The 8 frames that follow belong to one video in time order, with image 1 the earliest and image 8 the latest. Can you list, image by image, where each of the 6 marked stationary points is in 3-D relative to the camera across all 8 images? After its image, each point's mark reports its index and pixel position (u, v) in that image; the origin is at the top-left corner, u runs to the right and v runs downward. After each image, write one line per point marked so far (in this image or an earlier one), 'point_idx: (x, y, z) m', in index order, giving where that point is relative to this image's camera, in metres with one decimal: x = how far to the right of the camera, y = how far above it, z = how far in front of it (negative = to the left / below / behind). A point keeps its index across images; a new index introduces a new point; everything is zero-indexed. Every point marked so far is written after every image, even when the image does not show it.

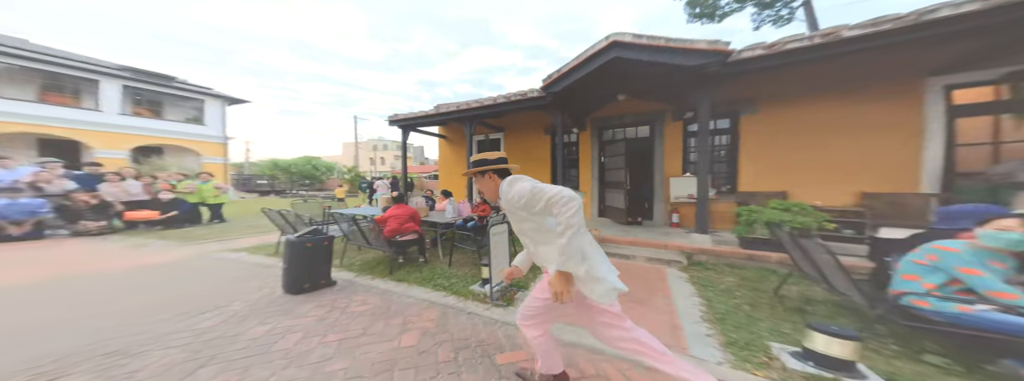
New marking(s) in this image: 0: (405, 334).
0: (-0.8, -1.1, +1.9) m
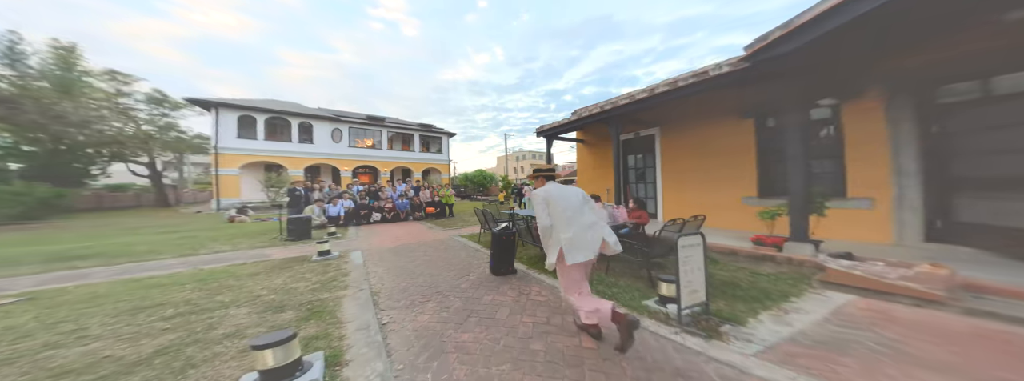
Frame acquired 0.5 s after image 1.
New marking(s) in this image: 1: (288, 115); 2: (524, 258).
0: (+0.6, -1.3, +2.2) m
1: (-14.6, +5.0, +17.1) m
2: (+0.2, -1.3, +4.6) m
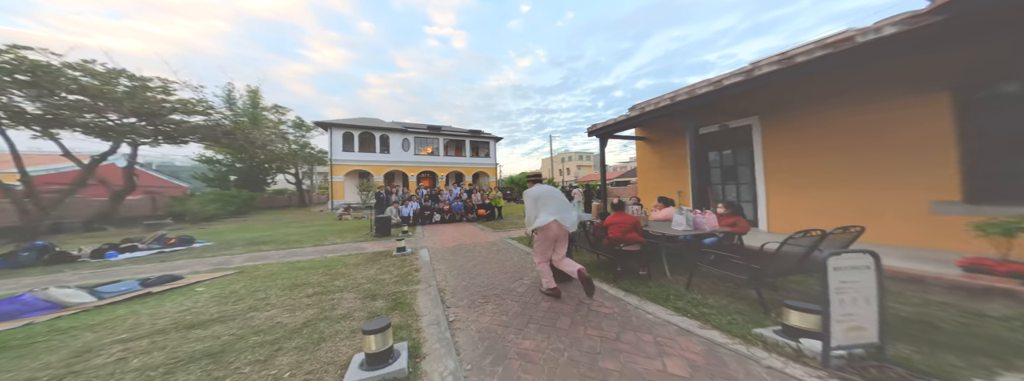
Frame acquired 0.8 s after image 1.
0: (+1.2, -1.3, +1.9) m
1: (-11.2, +4.9, +19.2) m
2: (+1.2, -1.3, +4.4) m
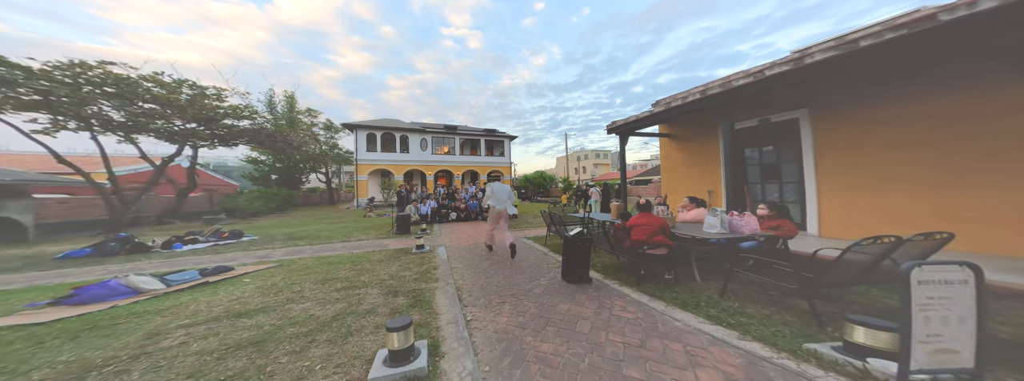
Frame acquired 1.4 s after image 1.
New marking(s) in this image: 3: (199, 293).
0: (+1.3, -1.3, +1.8) m
1: (-9.8, +5.0, +19.9) m
2: (+1.5, -1.3, +4.2) m
3: (-4.5, -1.5, +3.6) m
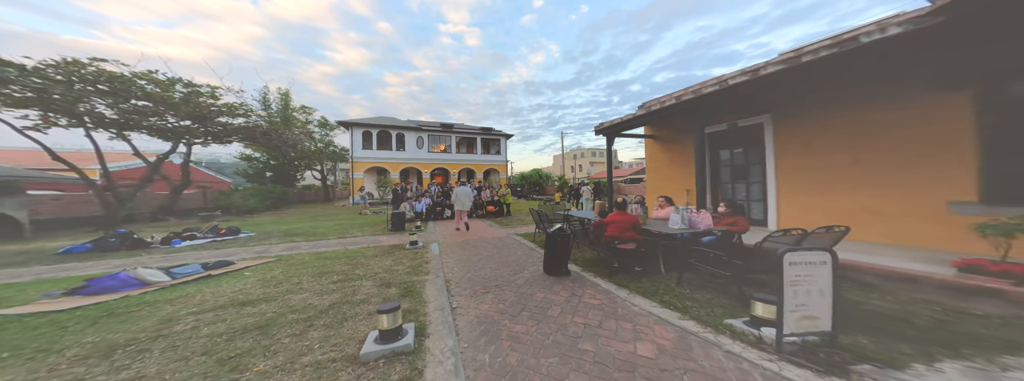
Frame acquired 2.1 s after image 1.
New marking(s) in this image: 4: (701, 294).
0: (+1.1, -1.3, +2.1) m
1: (-10.3, +5.2, +20.0) m
2: (+1.2, -1.3, +4.6) m
3: (-4.8, -1.4, +3.8) m
4: (+2.2, -1.2, +2.8) m
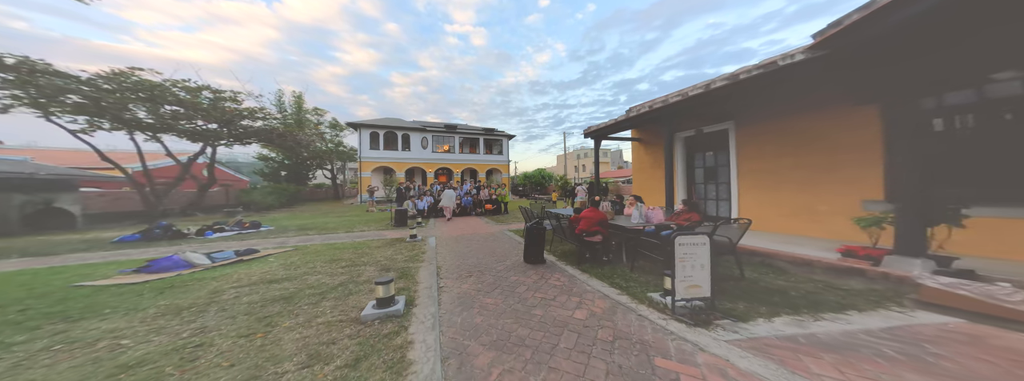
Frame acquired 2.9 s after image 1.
0: (+0.7, -1.3, +2.7) m
1: (-10.2, +5.3, +20.9) m
2: (+0.9, -1.3, +5.2) m
3: (-5.1, -1.4, +4.6) m
4: (+1.8, -1.2, +3.4) m
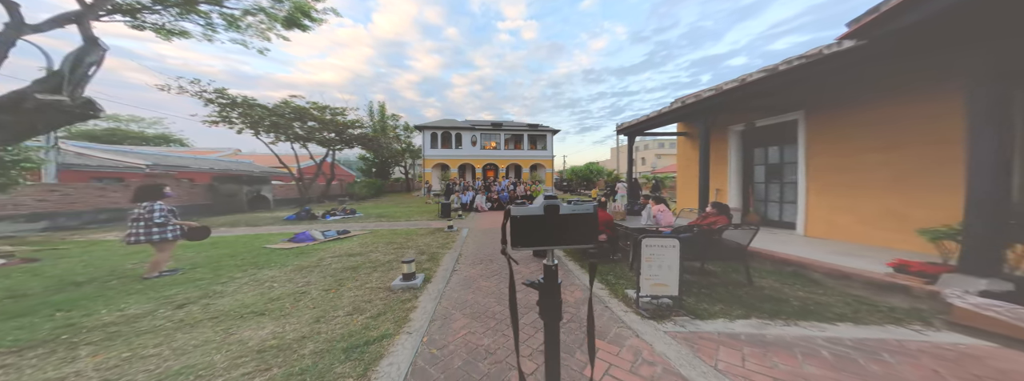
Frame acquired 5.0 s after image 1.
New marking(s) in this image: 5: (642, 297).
0: (+0.6, -1.3, +3.0) m
1: (-6.1, +5.8, +22.9) m
2: (+1.3, -1.2, +5.4) m
3: (-4.7, -1.3, +6.1) m
4: (+1.8, -1.2, +3.5) m
5: (+1.3, -1.0, +2.4) m
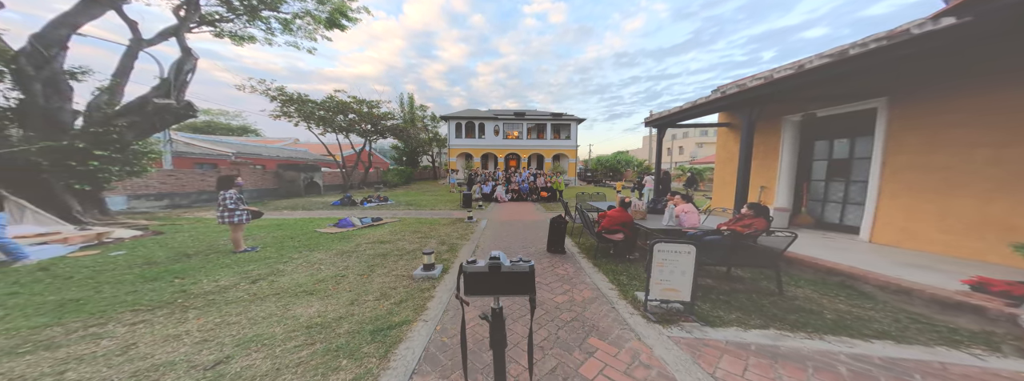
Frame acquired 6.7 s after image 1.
0: (+0.7, -1.3, +3.1) m
1: (-3.8, +6.8, +23.2) m
2: (+1.7, -1.1, +5.3) m
3: (-4.2, -1.1, +6.7) m
4: (+2.0, -1.2, +3.4) m
5: (+1.4, -1.1, +2.4) m
